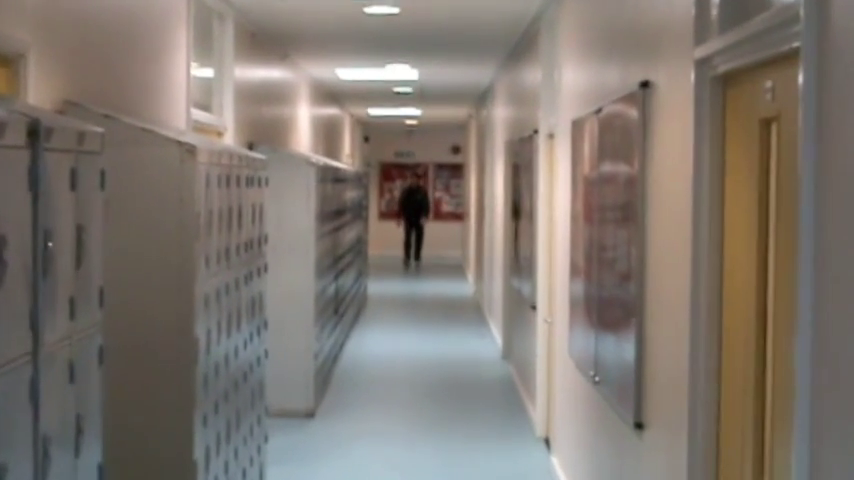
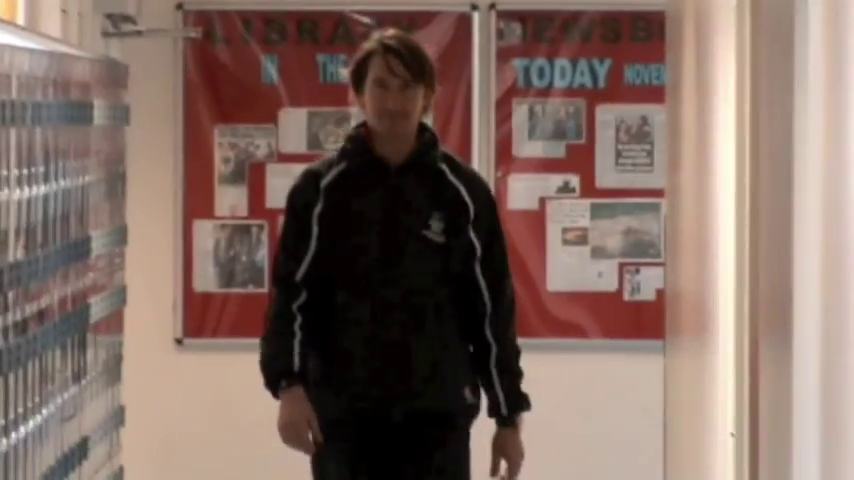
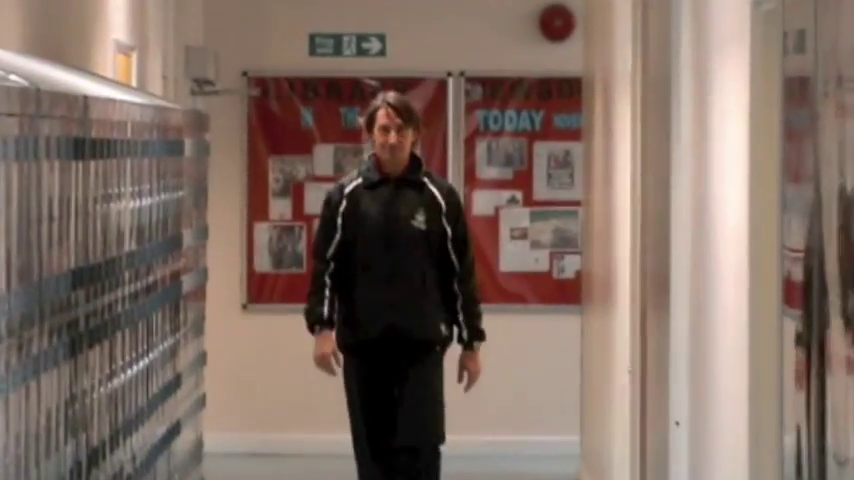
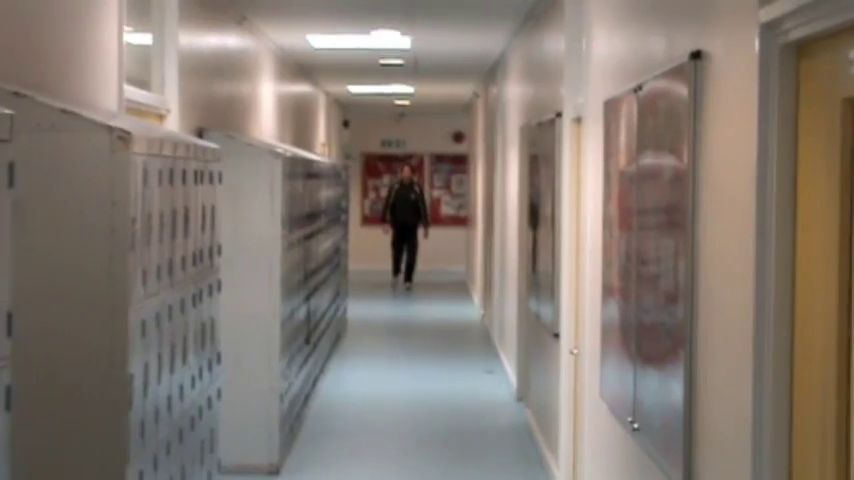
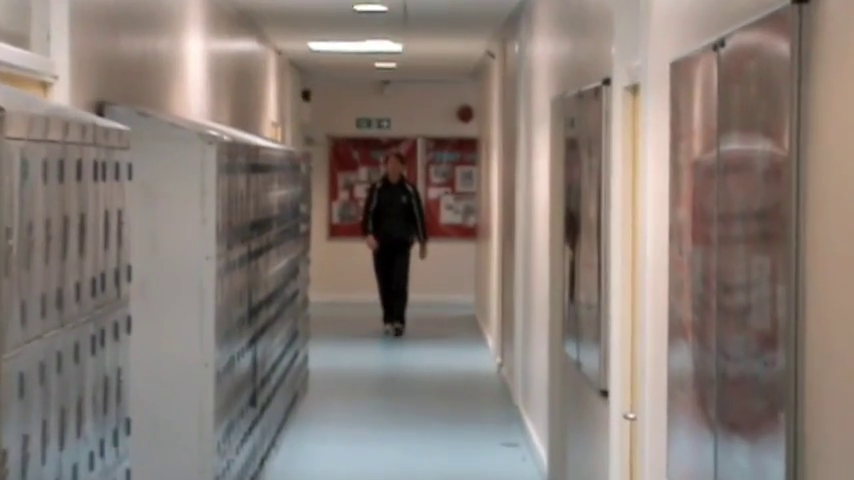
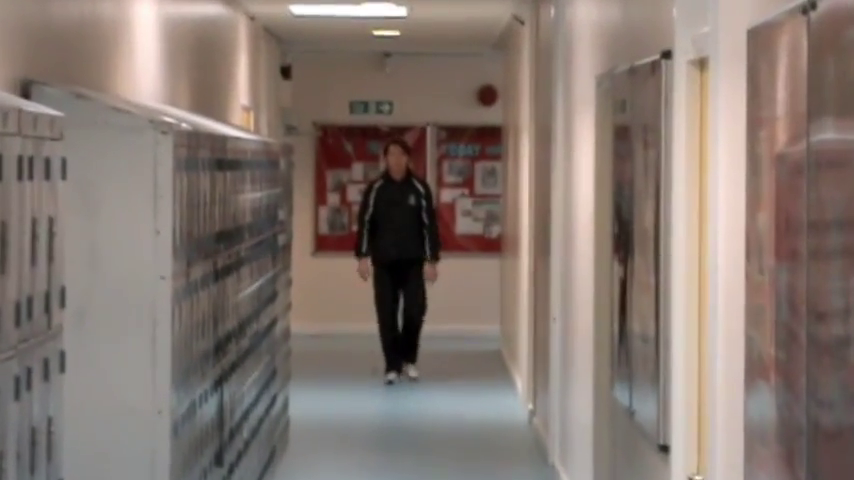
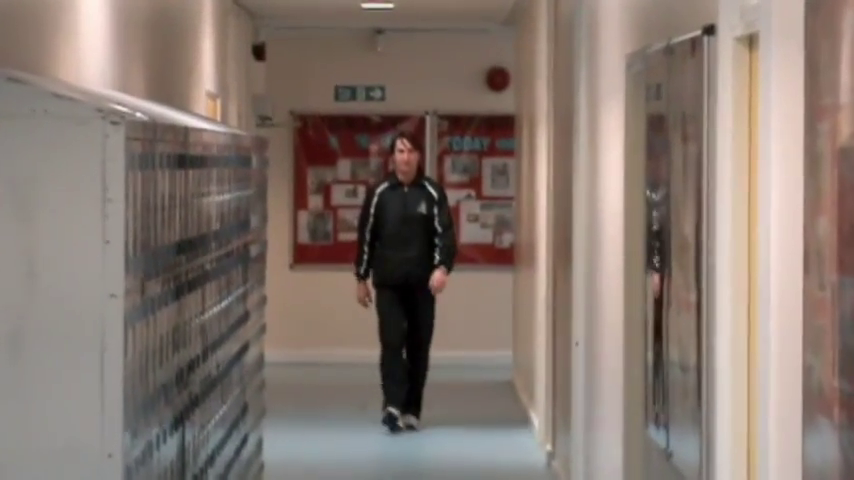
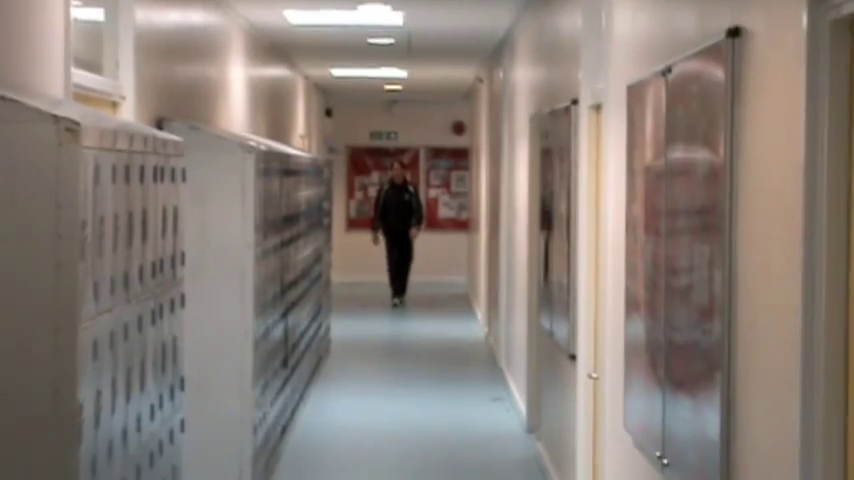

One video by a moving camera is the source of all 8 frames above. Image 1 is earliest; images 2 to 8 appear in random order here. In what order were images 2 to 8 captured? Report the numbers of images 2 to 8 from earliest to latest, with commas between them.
4, 8, 5, 6, 7, 3, 2
